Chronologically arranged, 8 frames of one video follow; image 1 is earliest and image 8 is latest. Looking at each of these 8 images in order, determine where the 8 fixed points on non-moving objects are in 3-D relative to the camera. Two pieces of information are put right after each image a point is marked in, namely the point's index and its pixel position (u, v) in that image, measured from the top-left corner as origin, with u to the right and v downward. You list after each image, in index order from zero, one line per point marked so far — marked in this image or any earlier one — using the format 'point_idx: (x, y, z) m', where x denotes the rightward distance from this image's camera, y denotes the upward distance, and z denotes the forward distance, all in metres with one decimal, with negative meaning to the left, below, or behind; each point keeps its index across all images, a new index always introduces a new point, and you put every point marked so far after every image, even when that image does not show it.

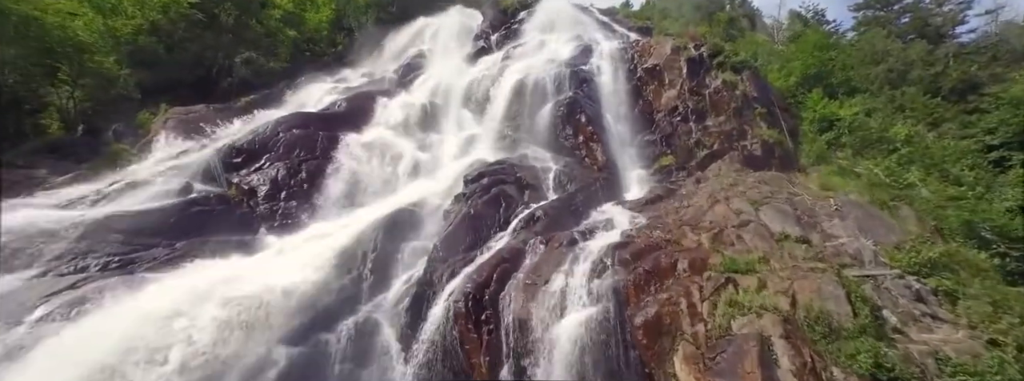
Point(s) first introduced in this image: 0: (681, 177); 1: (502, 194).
0: (+6.2, +0.5, +16.0) m
1: (-0.2, -0.1, +12.0) m
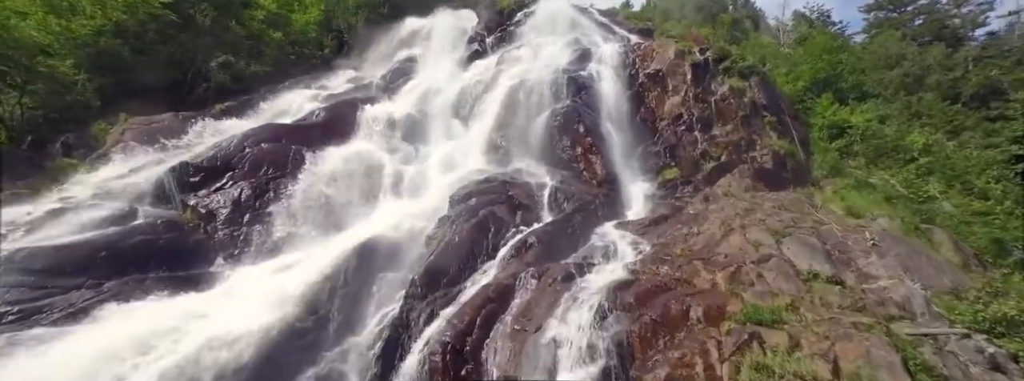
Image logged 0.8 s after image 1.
0: (+5.9, 0.0, +14.8) m
1: (-0.5, -0.6, +10.8) m
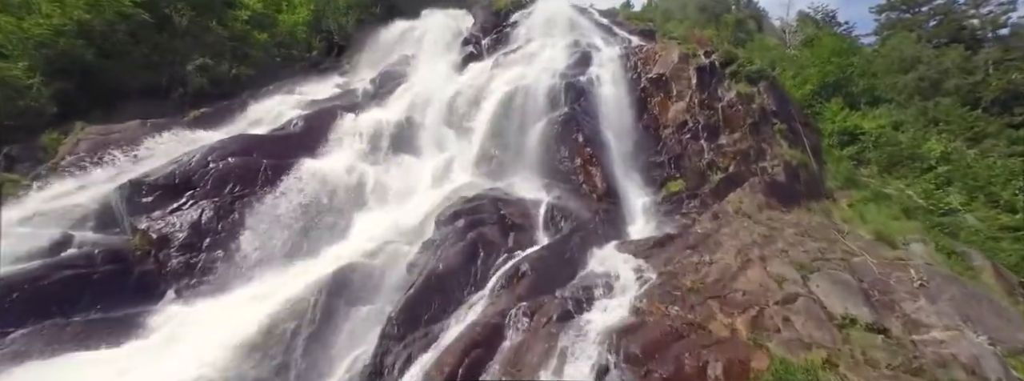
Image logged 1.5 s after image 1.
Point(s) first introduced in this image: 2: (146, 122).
0: (+5.7, -0.5, +13.8) m
1: (-0.7, -1.1, +9.7) m
2: (-11.1, +2.1, +13.2) m
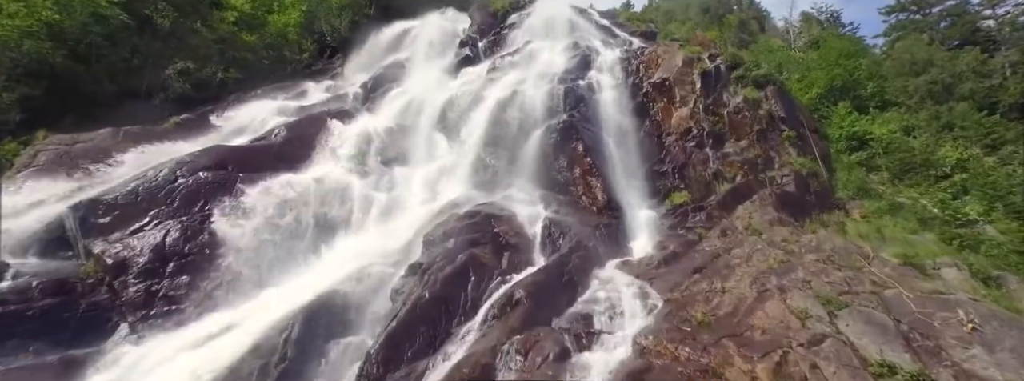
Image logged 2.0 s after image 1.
0: (+5.6, -0.9, +13.0) m
1: (-0.8, -1.5, +9.0) m
2: (-11.3, +1.7, +12.5) m
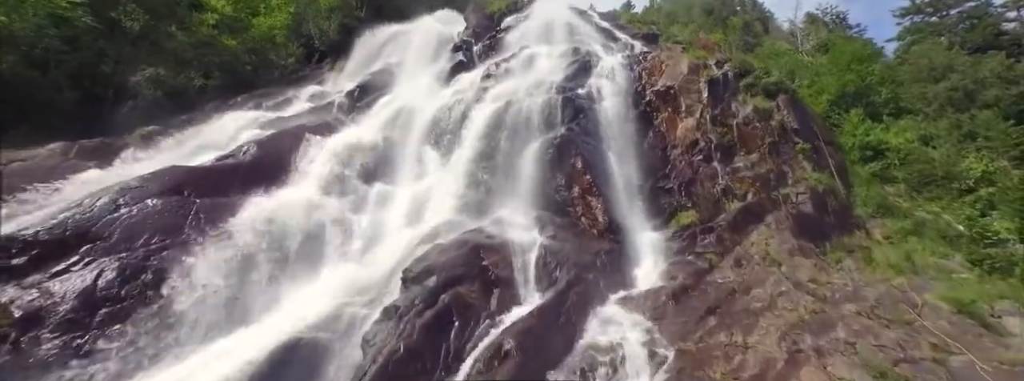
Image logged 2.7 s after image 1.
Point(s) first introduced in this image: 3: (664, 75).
0: (+5.4, -1.4, +11.9) m
1: (-1.0, -2.0, +7.9) m
2: (-11.5, +1.1, +11.4) m
3: (+5.7, +4.3, +16.3) m
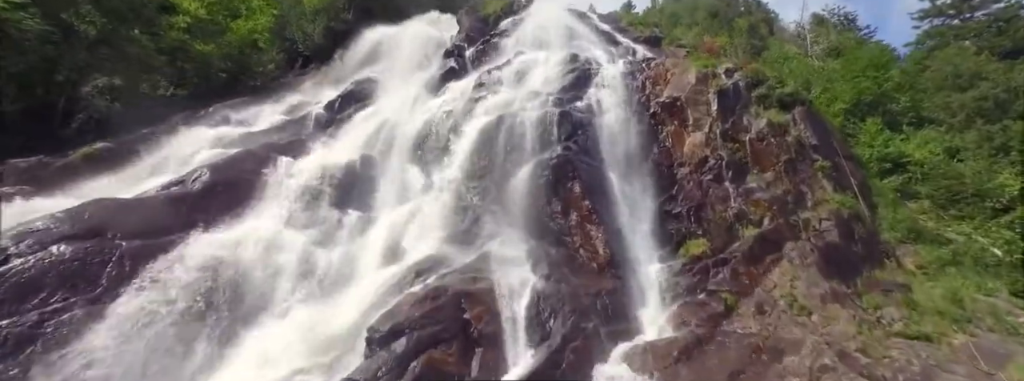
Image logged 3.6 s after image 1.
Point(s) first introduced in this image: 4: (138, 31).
0: (+5.1, -2.1, +10.6) m
1: (-1.3, -2.8, +6.5) m
2: (-11.8, +0.3, +10.0) m
3: (+5.4, +3.6, +15.0) m
4: (-14.3, +6.0, +16.6) m
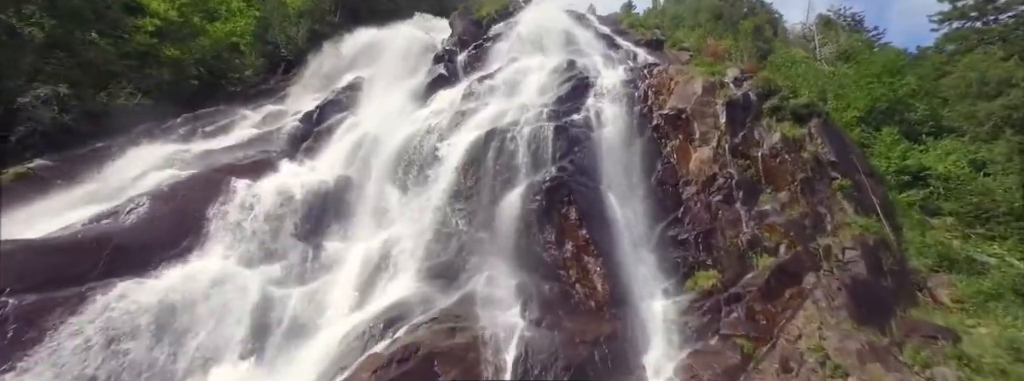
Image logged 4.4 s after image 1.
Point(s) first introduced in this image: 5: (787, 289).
0: (+4.9, -2.8, +9.4) m
1: (-1.5, -3.4, +5.3) m
2: (-12.0, -0.4, +8.8) m
3: (+5.1, +3.0, +13.8) m
4: (-14.6, +5.4, +15.4) m
5: (+6.2, -2.3, +9.8) m
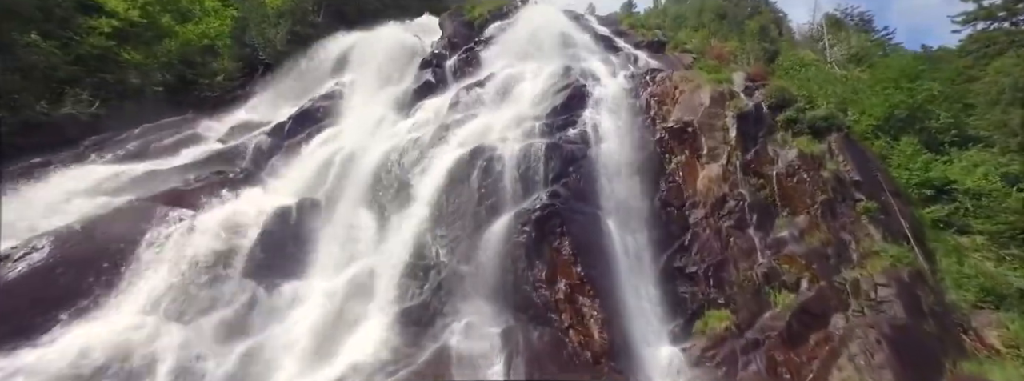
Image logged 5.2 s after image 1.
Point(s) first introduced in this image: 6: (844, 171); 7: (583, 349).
0: (+4.5, -3.4, +8.1) m
1: (-1.8, -4.1, +4.0) m
2: (-12.4, -1.1, +7.5) m
3: (+4.8, +2.4, +12.5) m
4: (-14.9, +4.7, +14.1) m
5: (+5.9, -2.9, +8.5) m
6: (+8.8, +0.5, +11.5) m
7: (+1.3, -3.0, +7.9) m
